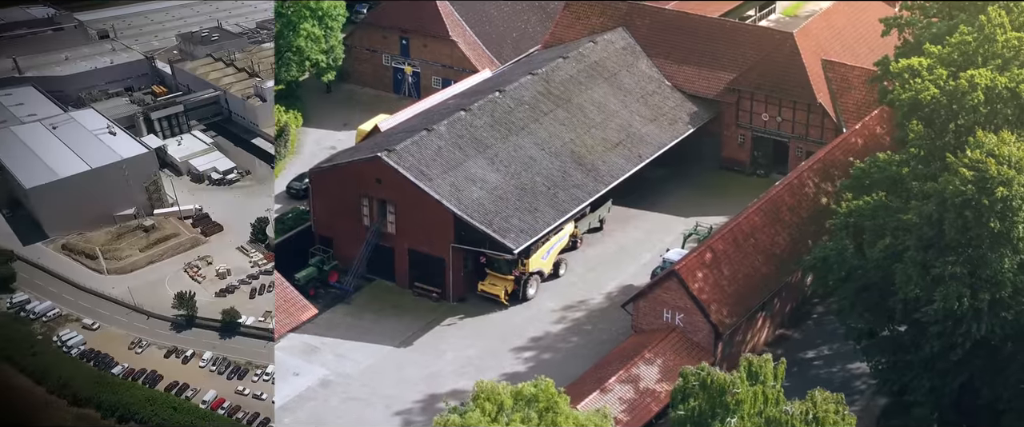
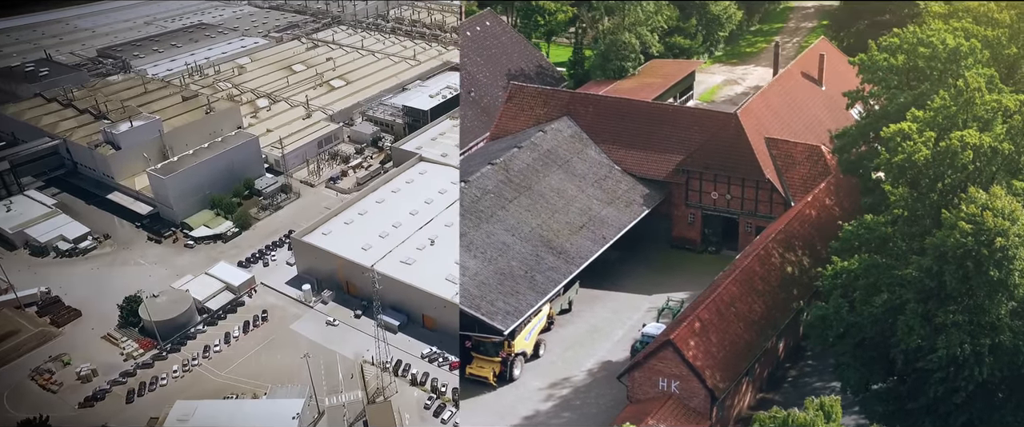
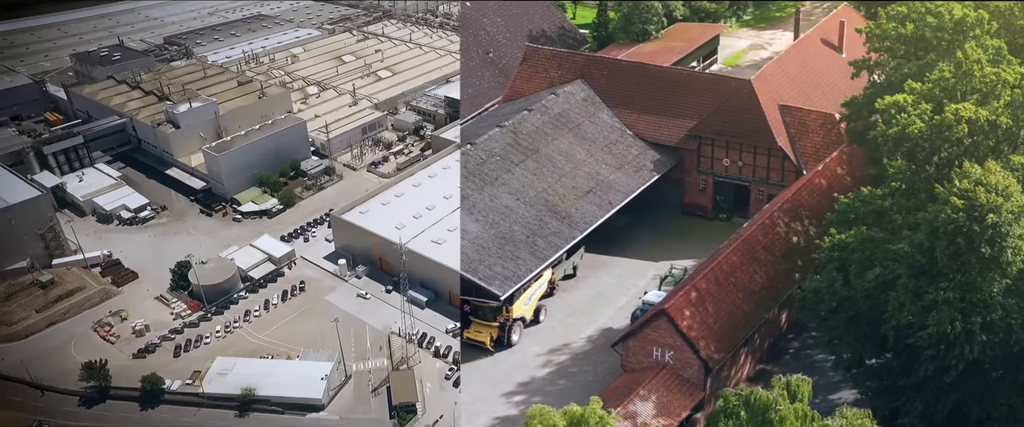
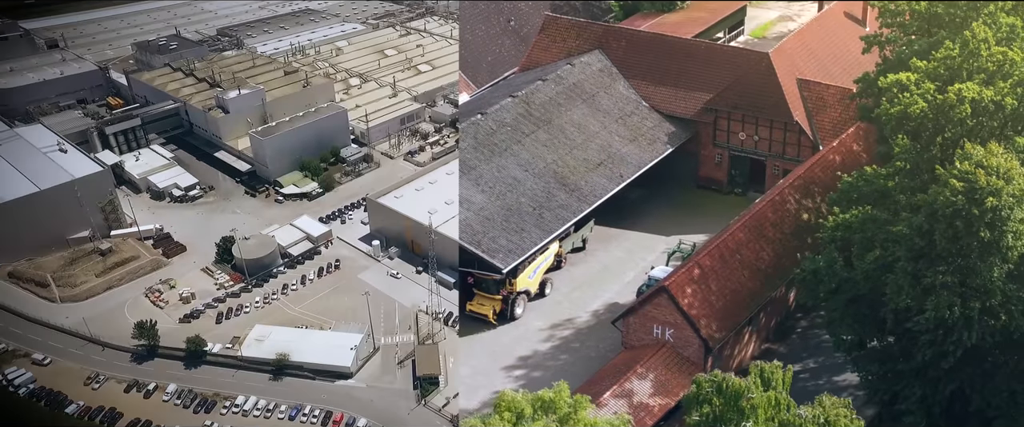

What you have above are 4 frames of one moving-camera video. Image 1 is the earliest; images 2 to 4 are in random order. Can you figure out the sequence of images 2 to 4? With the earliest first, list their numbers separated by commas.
4, 3, 2
